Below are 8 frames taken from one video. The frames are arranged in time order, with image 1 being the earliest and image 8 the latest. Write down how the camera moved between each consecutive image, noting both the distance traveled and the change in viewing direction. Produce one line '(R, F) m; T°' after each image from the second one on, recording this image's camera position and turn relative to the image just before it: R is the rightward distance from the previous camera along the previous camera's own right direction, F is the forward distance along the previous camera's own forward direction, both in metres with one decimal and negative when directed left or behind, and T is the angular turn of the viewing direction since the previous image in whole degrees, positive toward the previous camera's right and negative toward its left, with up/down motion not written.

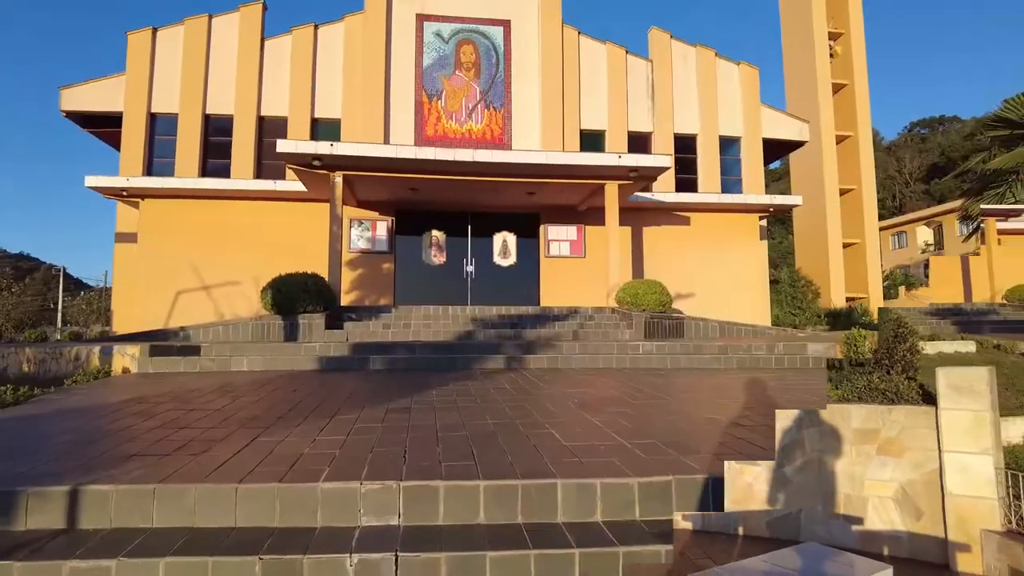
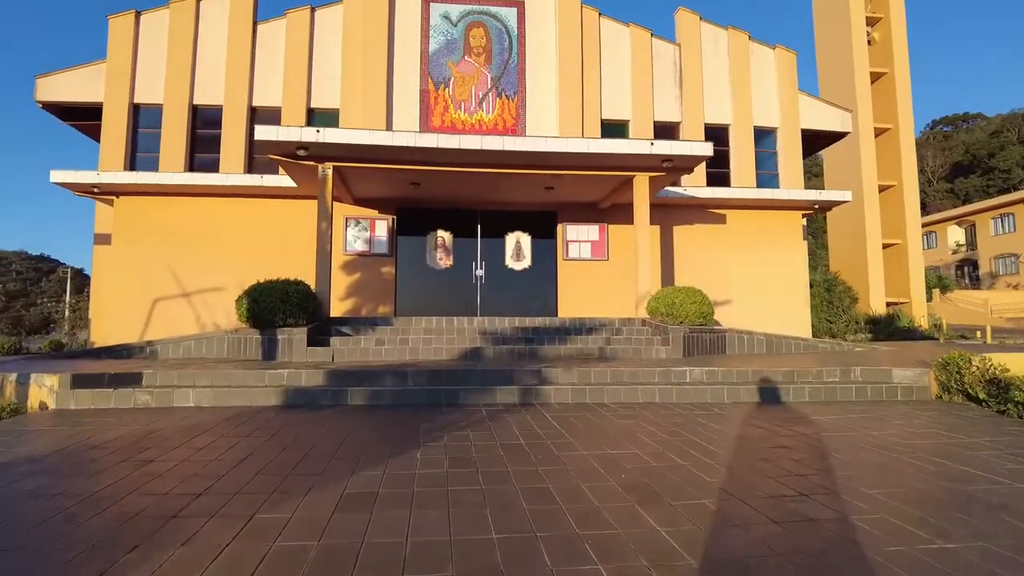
(0.0, +1.4) m; -1°
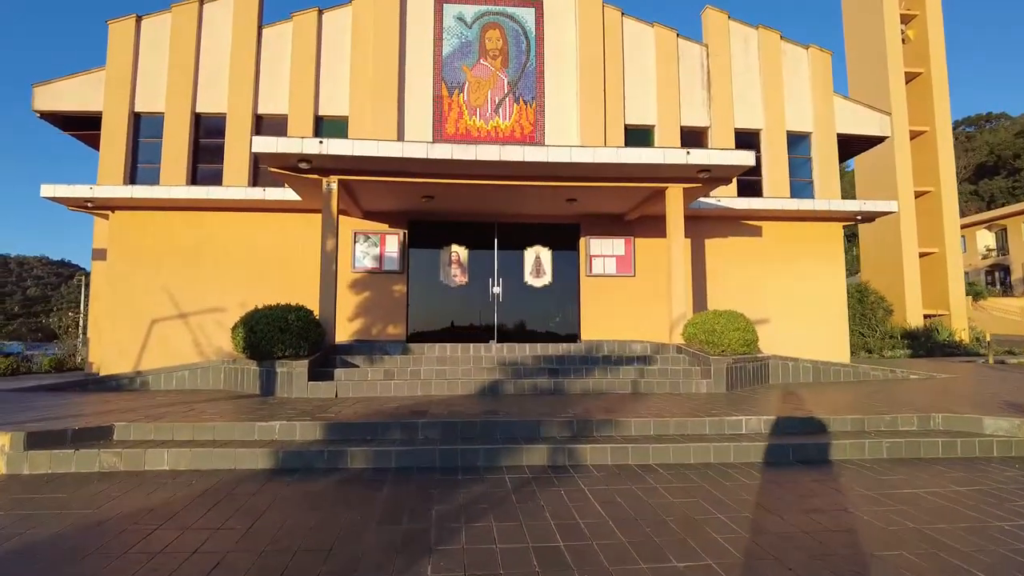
(-0.1, +0.8) m; -1°
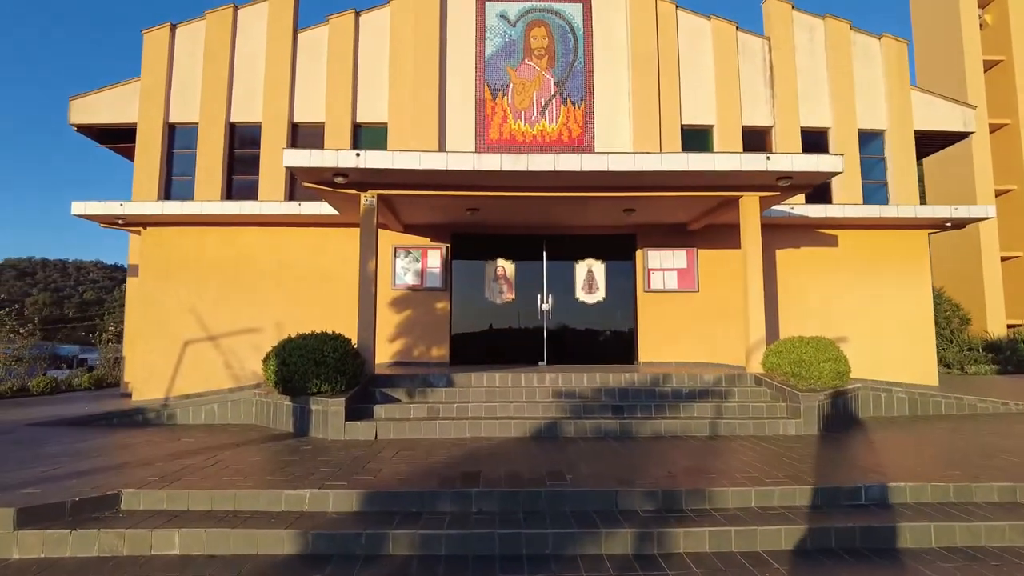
(-0.2, +0.8) m; -3°
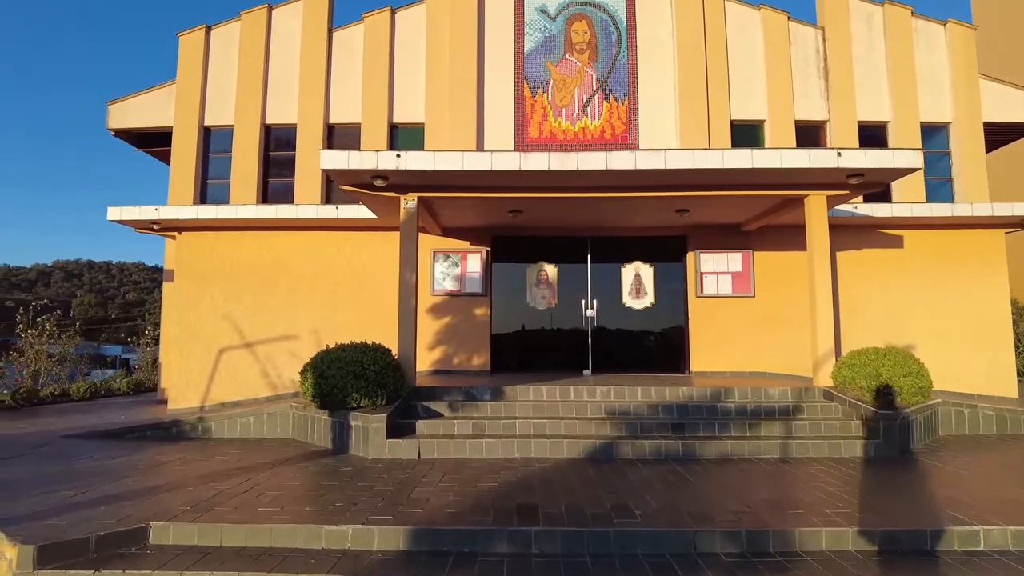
(-0.2, +0.4) m; -3°
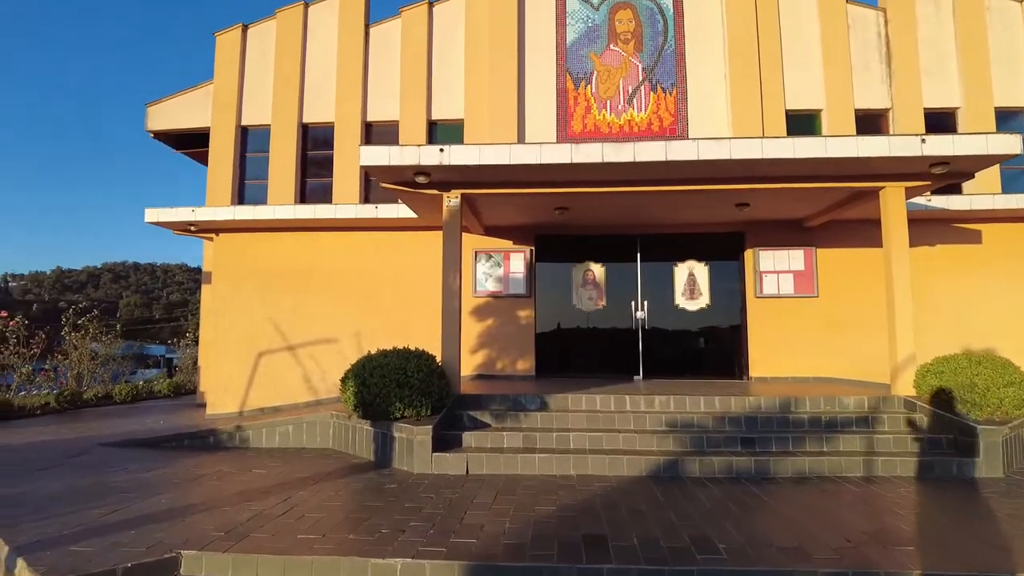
(-0.2, +0.4) m; -3°
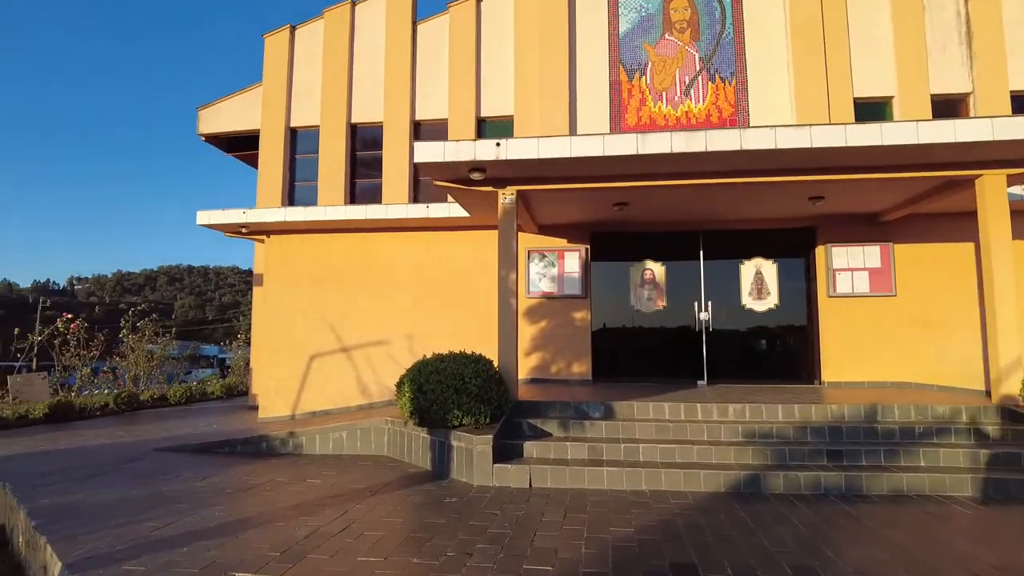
(-0.2, +0.3) m; -4°
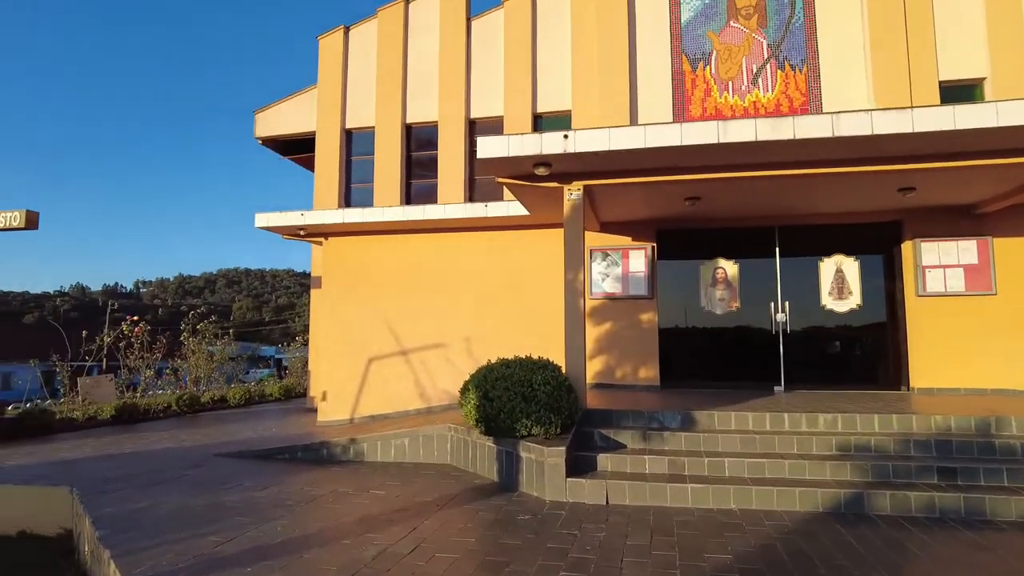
(-0.2, +0.3) m; -4°
